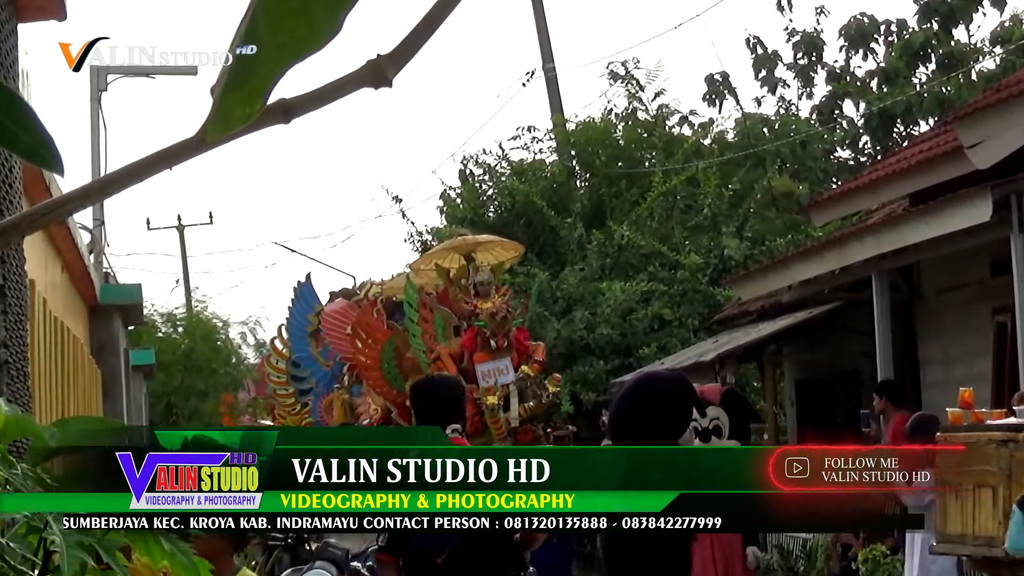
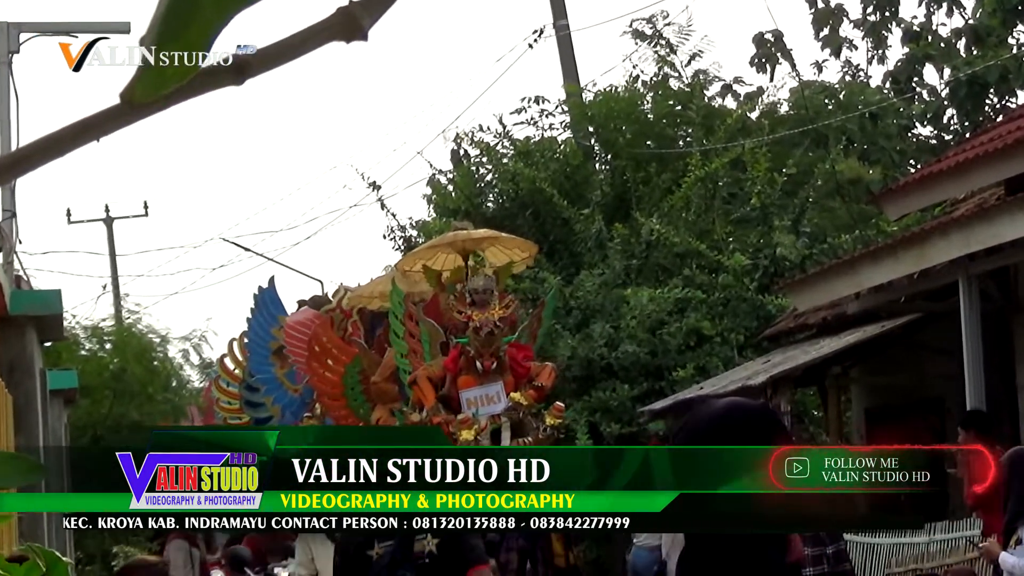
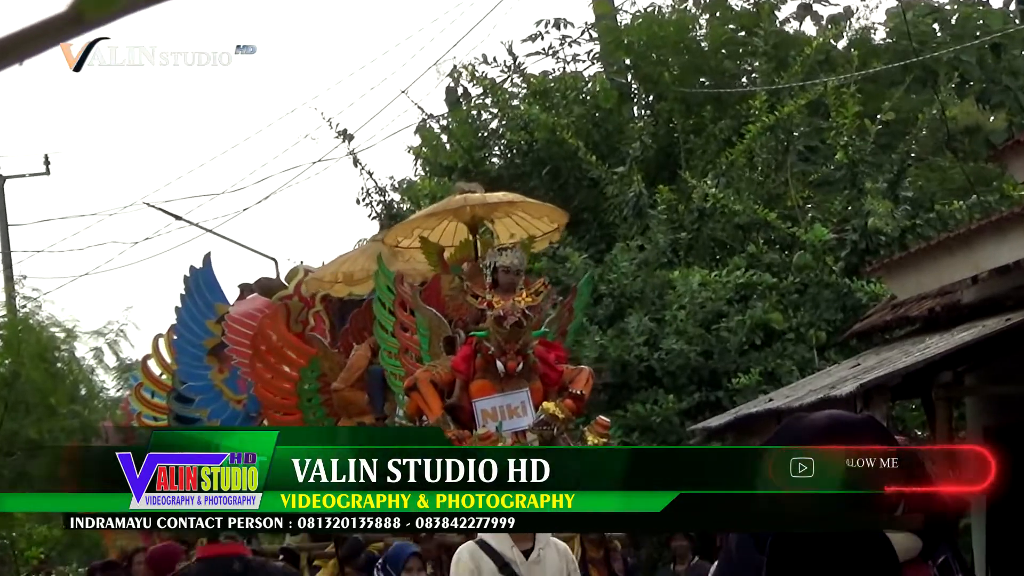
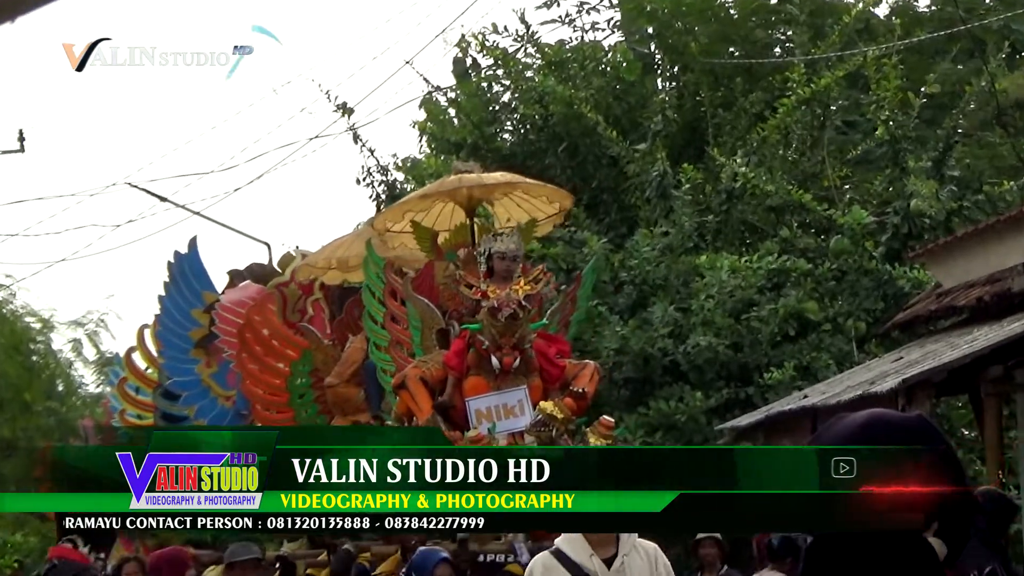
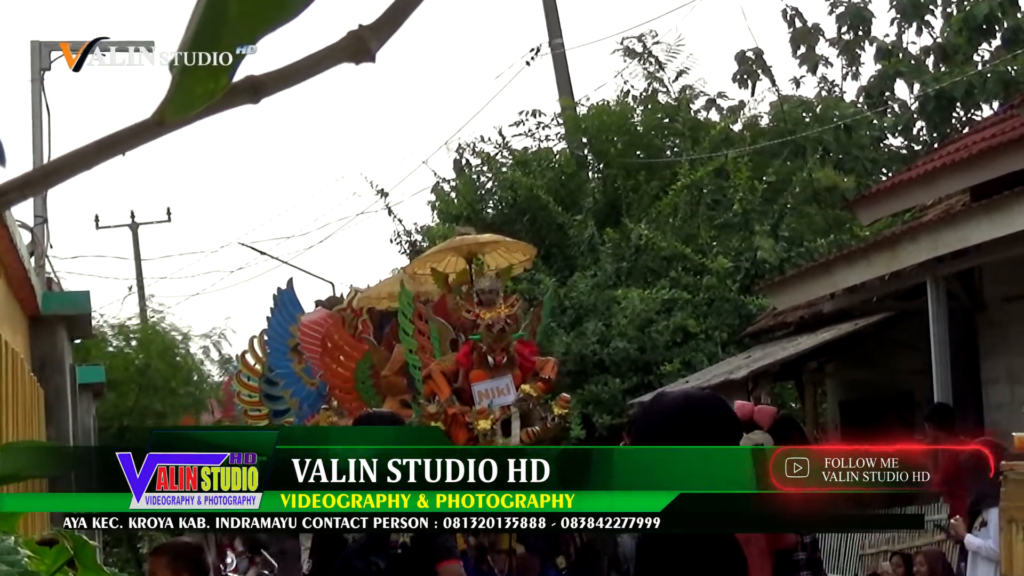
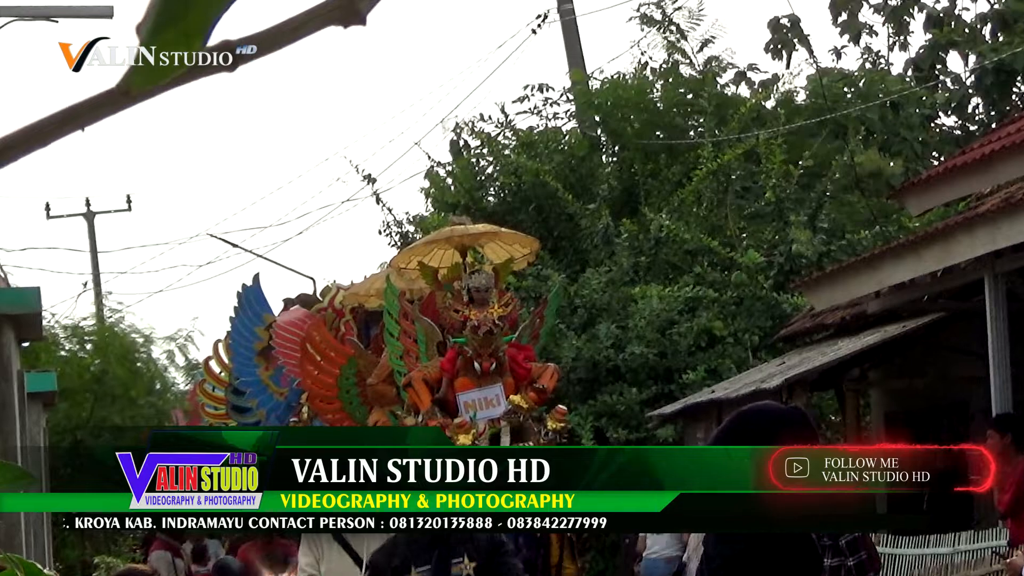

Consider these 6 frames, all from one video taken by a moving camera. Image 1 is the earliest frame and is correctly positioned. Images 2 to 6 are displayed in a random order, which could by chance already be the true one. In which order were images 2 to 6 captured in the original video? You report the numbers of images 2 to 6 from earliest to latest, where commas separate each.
5, 2, 6, 3, 4
